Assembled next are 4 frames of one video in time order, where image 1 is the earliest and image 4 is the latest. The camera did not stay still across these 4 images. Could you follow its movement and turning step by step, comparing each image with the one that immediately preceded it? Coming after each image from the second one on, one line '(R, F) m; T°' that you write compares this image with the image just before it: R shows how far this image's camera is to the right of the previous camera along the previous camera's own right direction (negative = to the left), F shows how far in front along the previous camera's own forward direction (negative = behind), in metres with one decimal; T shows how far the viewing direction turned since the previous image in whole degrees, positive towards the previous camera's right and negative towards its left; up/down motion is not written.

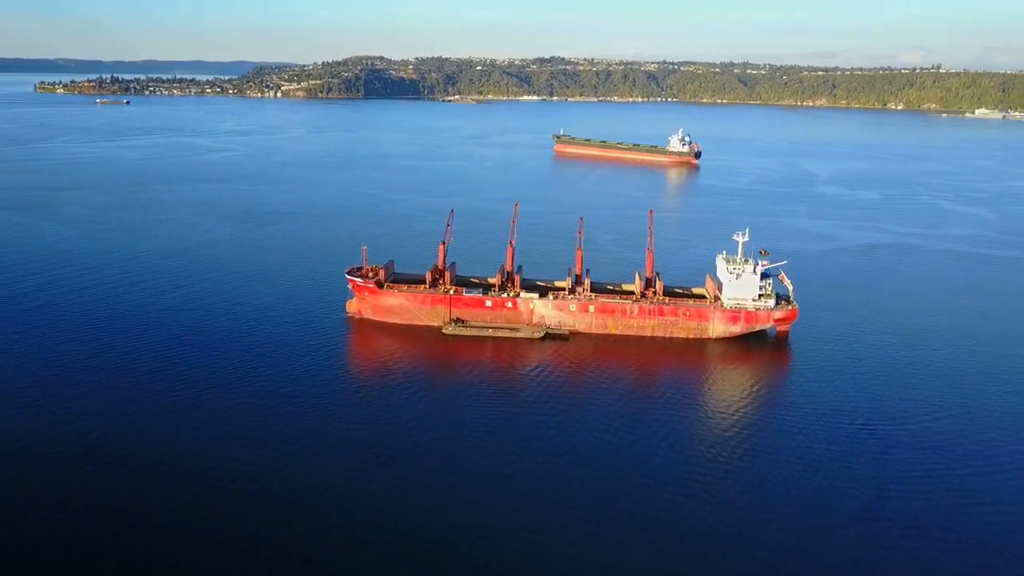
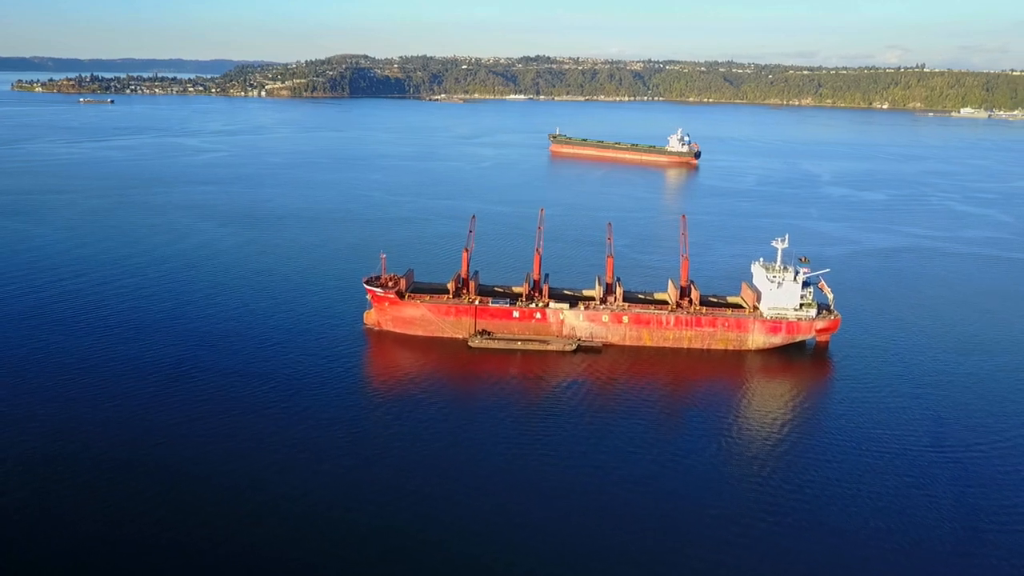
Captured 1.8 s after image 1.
(-1.0, +0.9) m; +1°
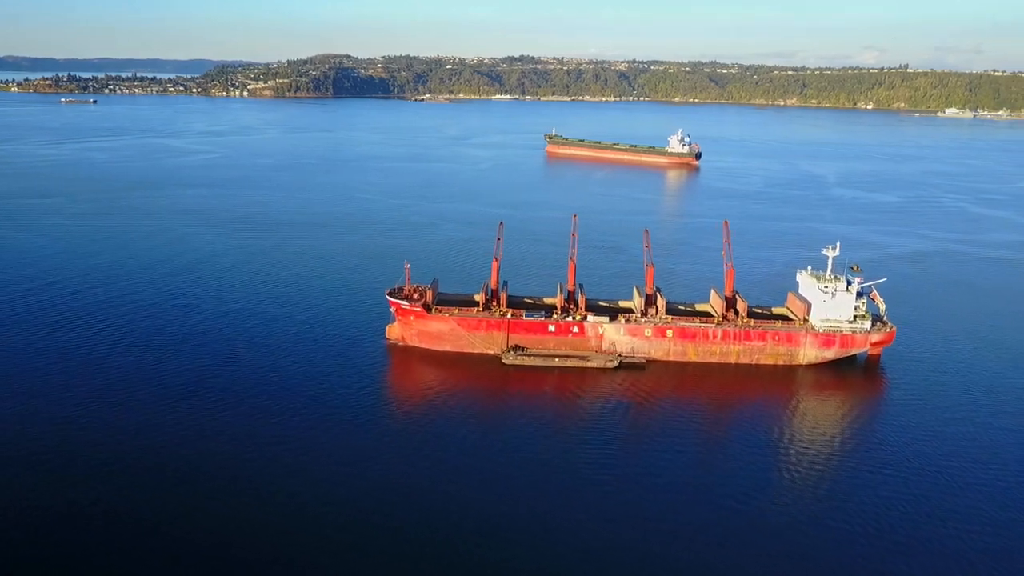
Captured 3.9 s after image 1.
(-1.1, +1.1) m; +1°
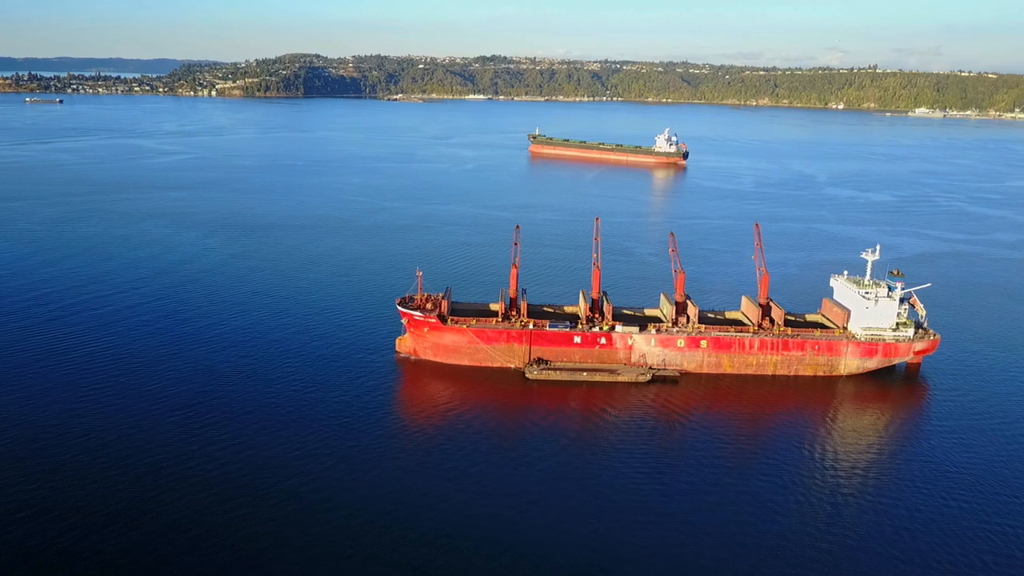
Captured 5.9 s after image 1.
(-0.9, +1.1) m; +2°
